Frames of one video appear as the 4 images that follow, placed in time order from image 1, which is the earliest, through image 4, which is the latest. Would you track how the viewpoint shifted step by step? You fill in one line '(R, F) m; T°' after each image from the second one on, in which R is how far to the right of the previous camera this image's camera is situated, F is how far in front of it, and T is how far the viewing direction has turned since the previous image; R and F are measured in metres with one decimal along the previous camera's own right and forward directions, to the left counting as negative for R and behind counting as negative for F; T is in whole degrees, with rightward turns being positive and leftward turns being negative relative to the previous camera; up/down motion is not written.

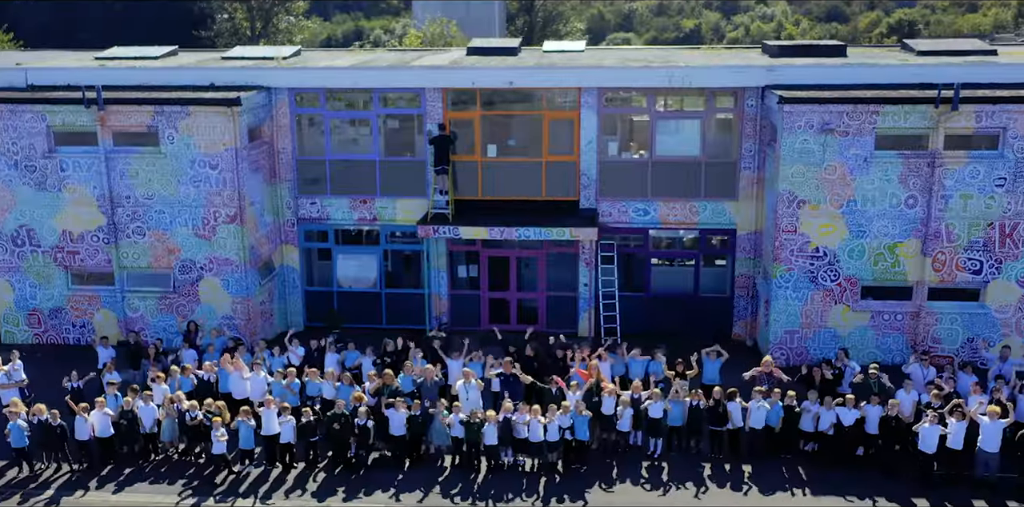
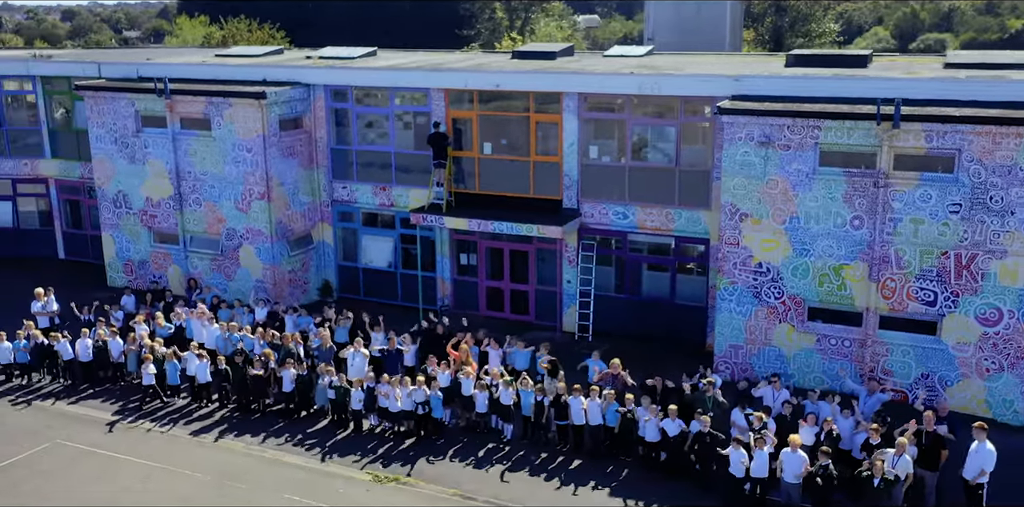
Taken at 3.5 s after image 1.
(+7.4, -0.2) m; -18°
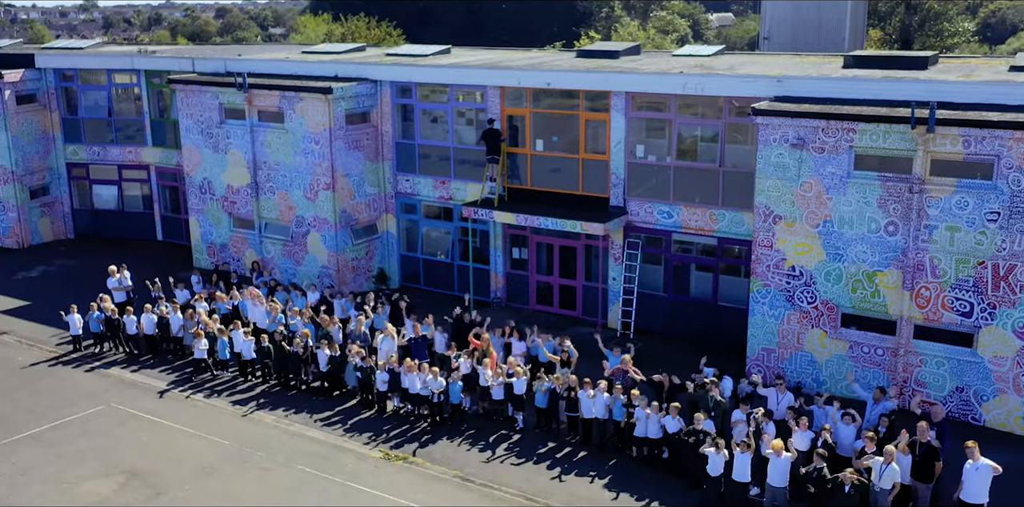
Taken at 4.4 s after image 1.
(+2.0, -0.3) m; -8°
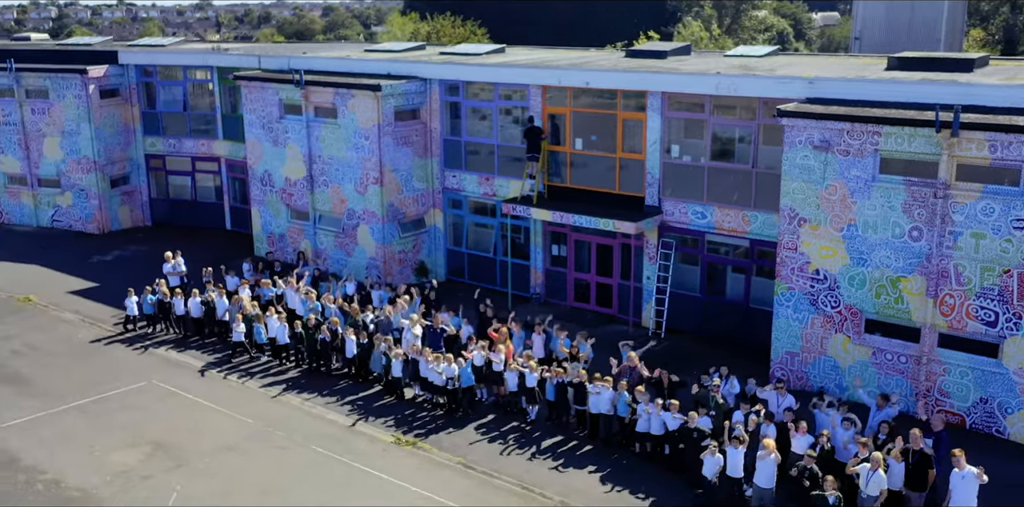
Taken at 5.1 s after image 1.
(+1.5, -0.3) m; -6°
